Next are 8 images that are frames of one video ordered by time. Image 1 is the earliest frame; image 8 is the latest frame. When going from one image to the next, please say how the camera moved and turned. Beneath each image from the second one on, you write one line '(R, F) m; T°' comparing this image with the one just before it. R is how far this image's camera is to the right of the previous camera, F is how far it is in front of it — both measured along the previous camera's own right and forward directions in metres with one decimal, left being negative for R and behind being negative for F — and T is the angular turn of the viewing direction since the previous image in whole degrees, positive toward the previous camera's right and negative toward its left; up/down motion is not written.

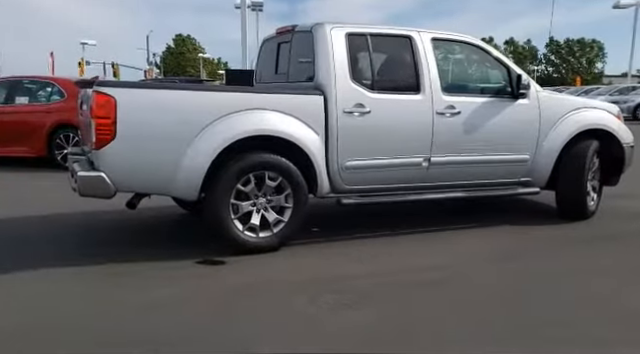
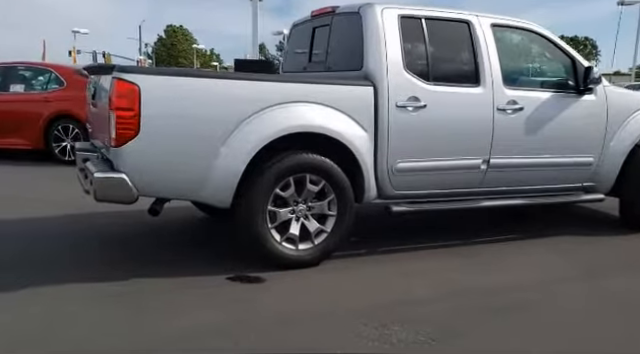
(-0.5, +0.6) m; +1°
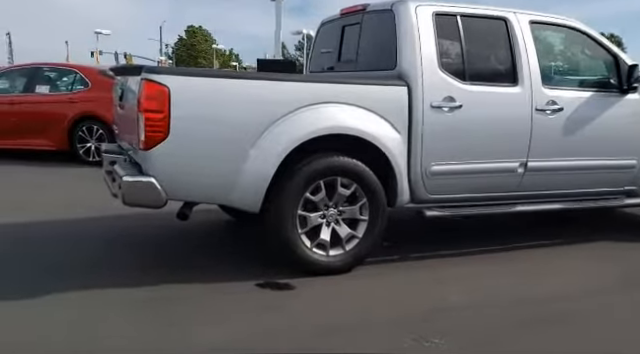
(-0.1, +0.1) m; -2°
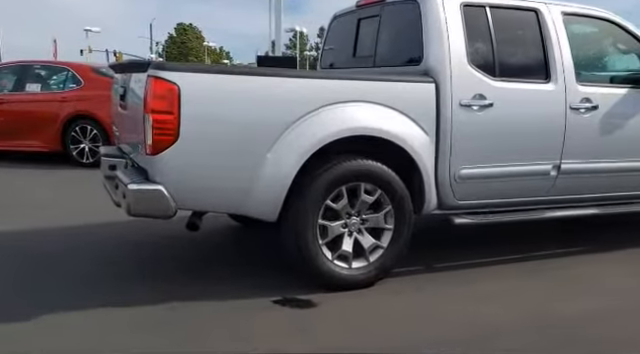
(-0.2, +0.3) m; +1°
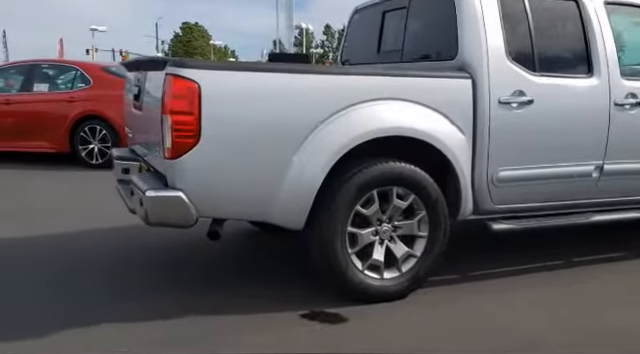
(-0.1, +0.2) m; -1°
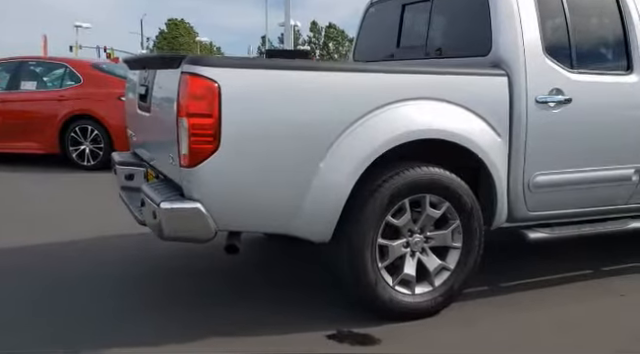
(-0.2, +0.3) m; +1°
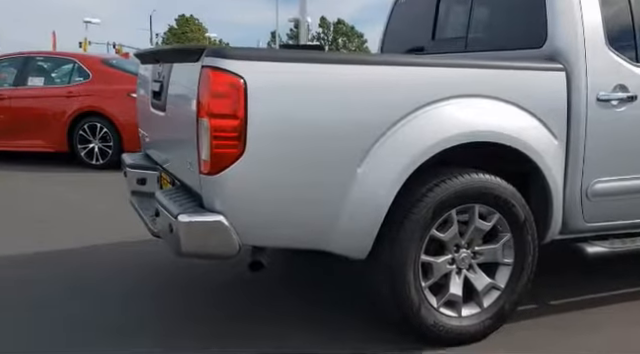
(-0.1, +0.3) m; -1°
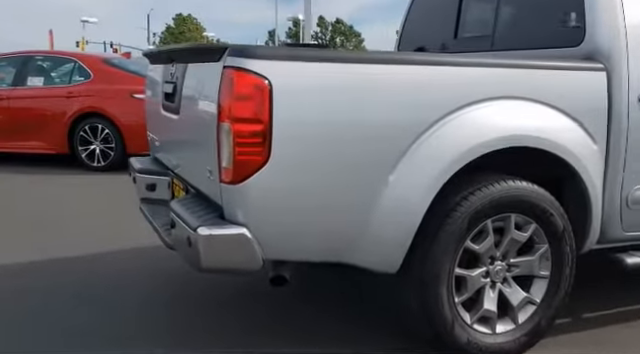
(-0.1, +0.2) m; 0°
